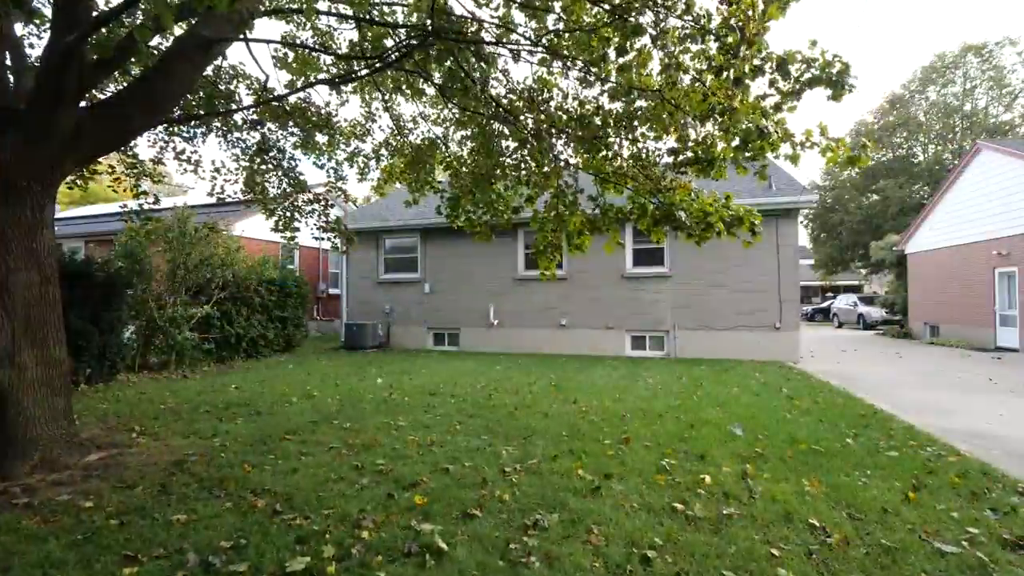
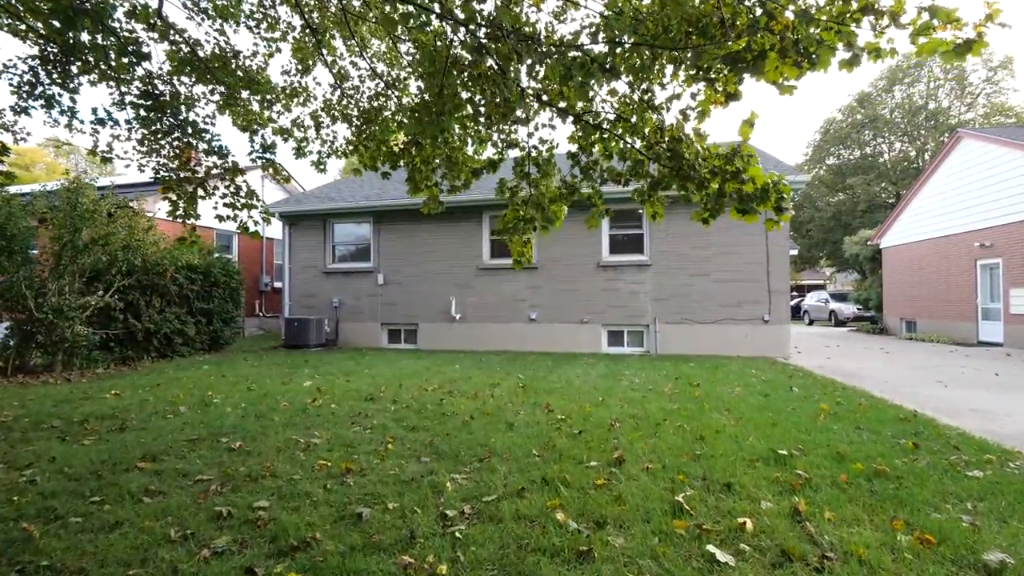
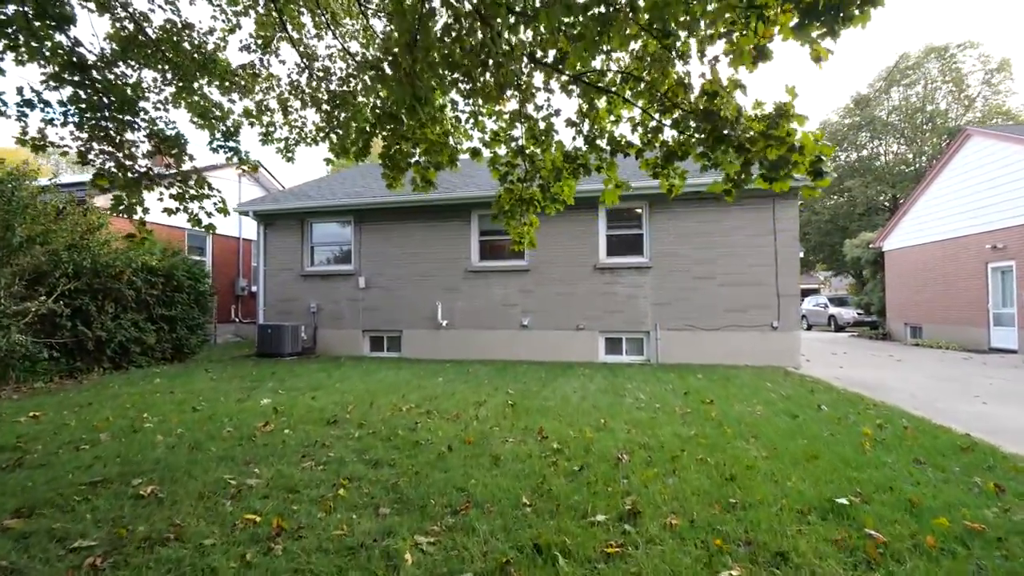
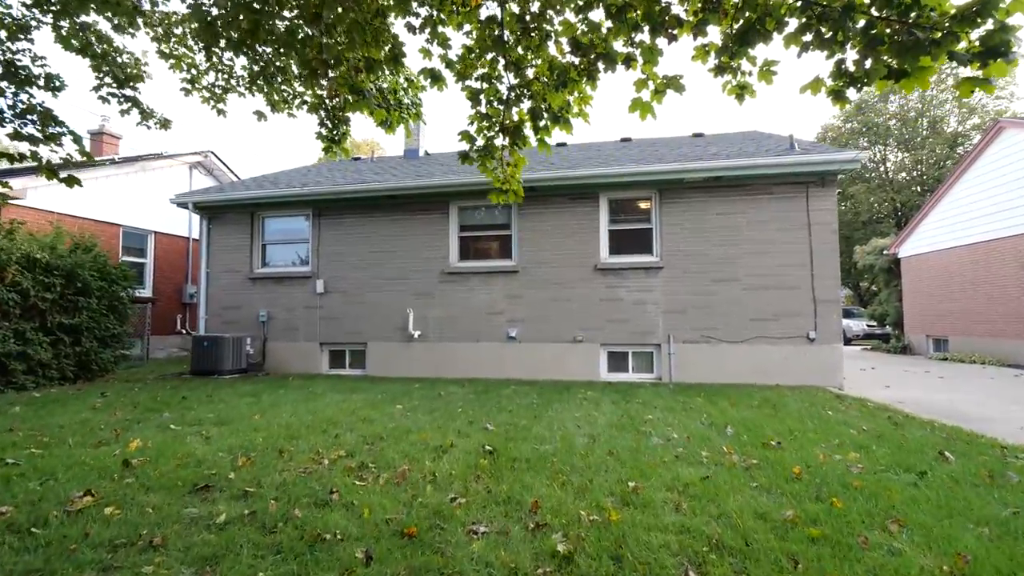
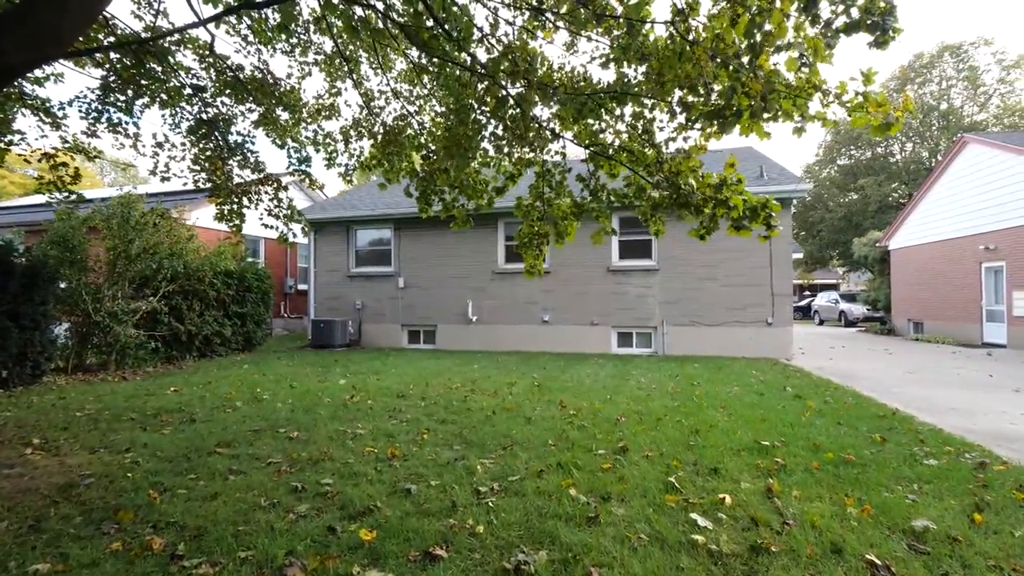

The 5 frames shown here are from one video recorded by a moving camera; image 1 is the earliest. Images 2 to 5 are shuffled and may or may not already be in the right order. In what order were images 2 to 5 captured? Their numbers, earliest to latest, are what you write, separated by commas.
5, 2, 3, 4
